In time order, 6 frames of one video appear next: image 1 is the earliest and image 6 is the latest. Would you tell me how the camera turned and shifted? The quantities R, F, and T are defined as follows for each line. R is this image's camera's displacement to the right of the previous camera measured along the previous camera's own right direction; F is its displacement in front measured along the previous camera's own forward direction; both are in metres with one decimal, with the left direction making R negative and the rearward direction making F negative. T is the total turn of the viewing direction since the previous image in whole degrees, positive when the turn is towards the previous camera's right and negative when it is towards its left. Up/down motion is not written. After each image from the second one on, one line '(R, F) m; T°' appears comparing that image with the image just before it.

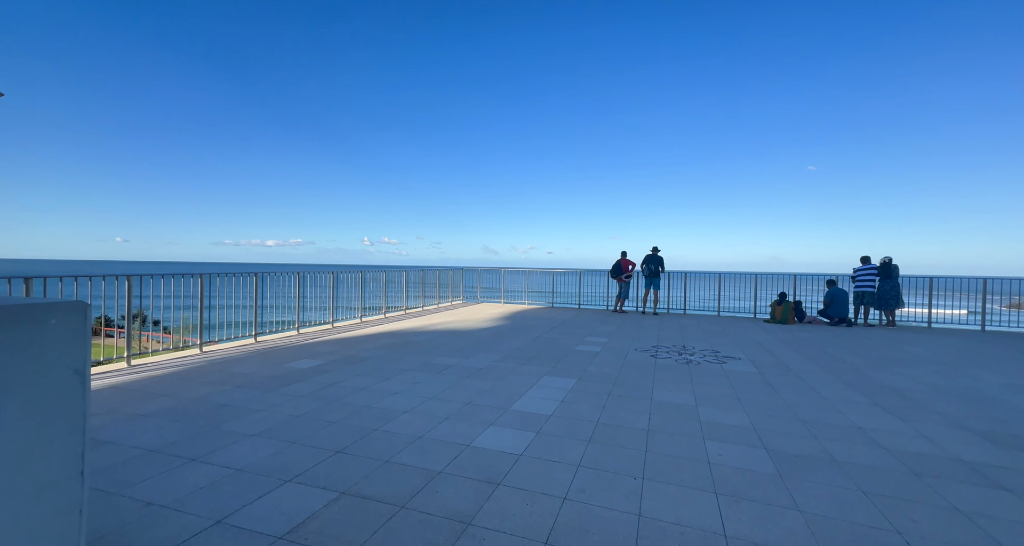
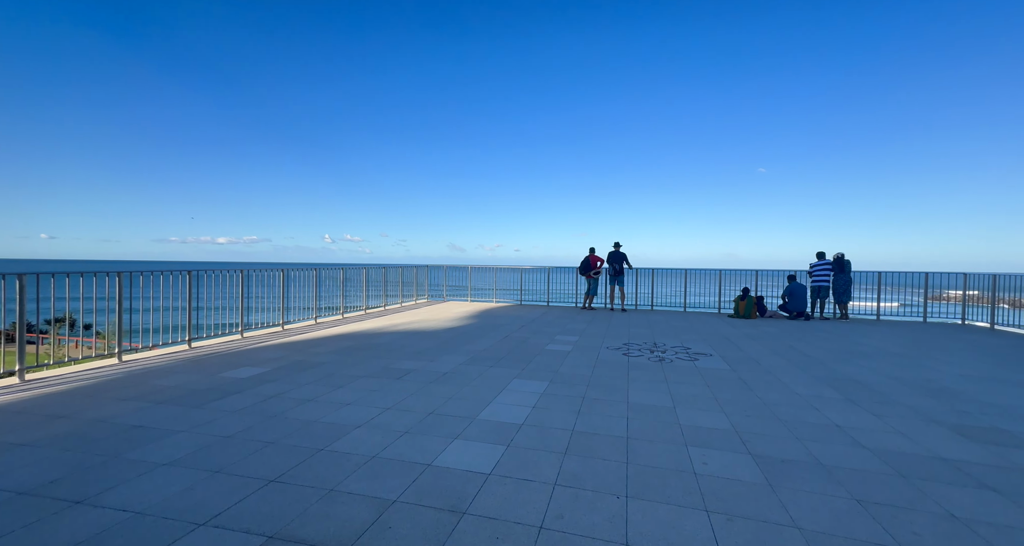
(0.0, +0.4) m; +4°
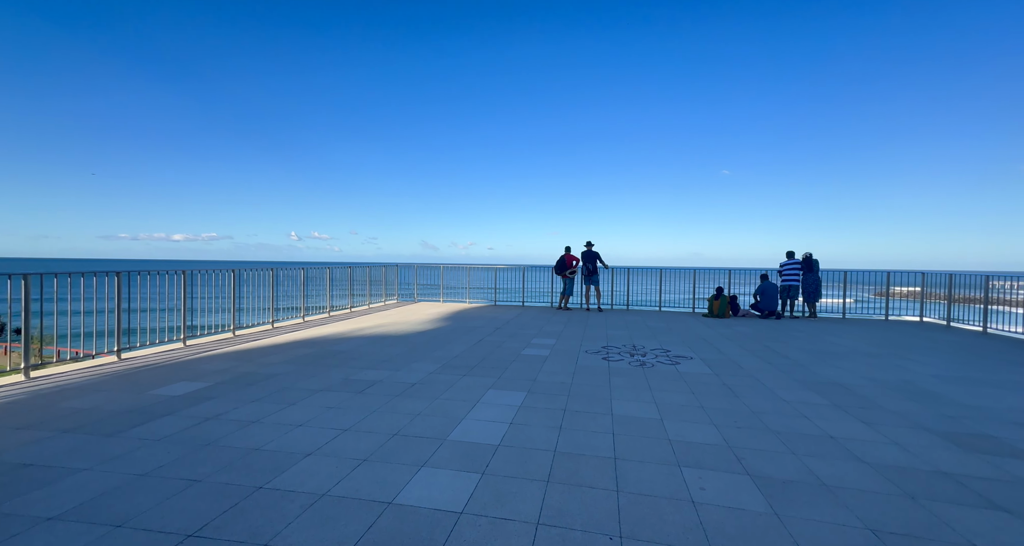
(0.0, +0.4) m; +3°
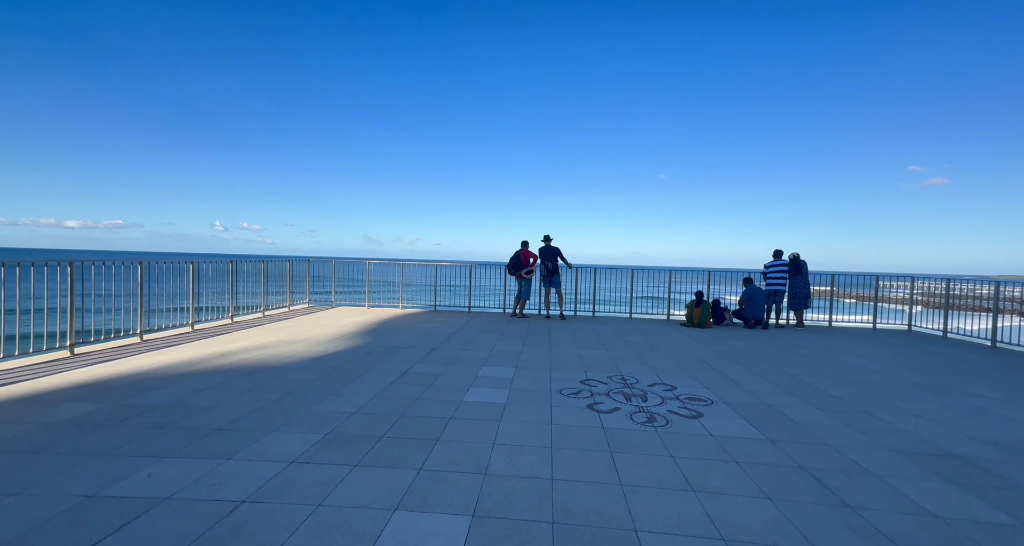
(+0.1, +2.5) m; +6°
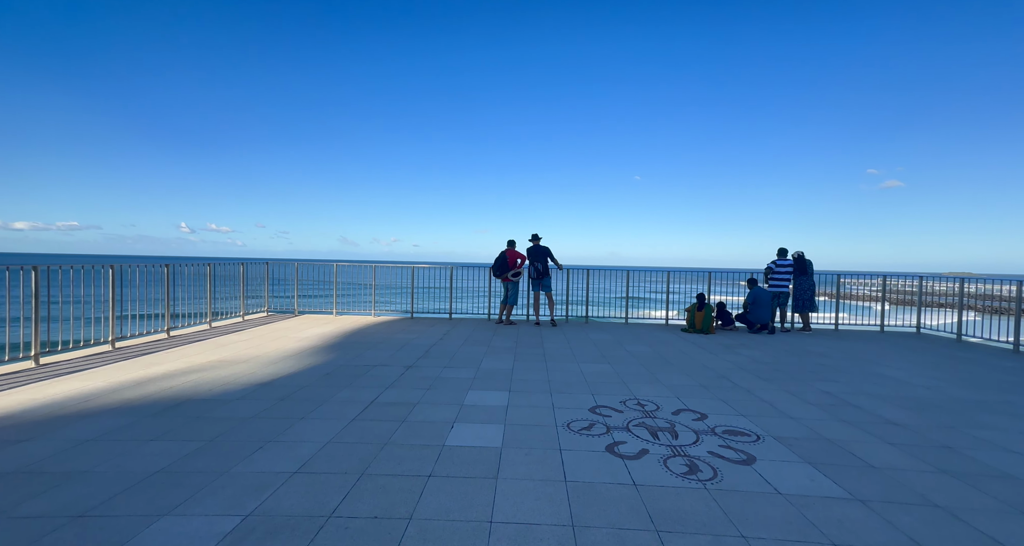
(-0.1, +1.1) m; +3°
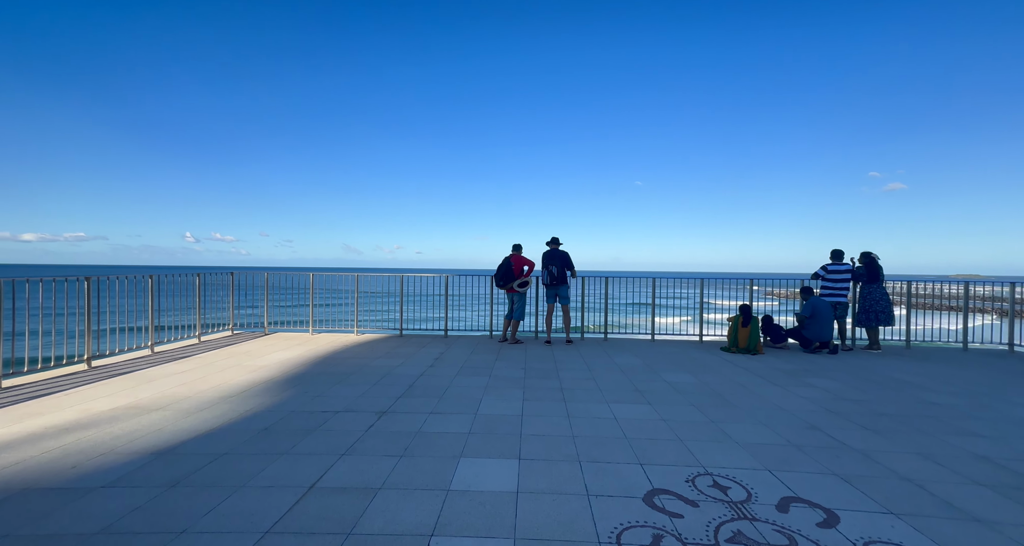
(0.0, +1.6) m; -1°
